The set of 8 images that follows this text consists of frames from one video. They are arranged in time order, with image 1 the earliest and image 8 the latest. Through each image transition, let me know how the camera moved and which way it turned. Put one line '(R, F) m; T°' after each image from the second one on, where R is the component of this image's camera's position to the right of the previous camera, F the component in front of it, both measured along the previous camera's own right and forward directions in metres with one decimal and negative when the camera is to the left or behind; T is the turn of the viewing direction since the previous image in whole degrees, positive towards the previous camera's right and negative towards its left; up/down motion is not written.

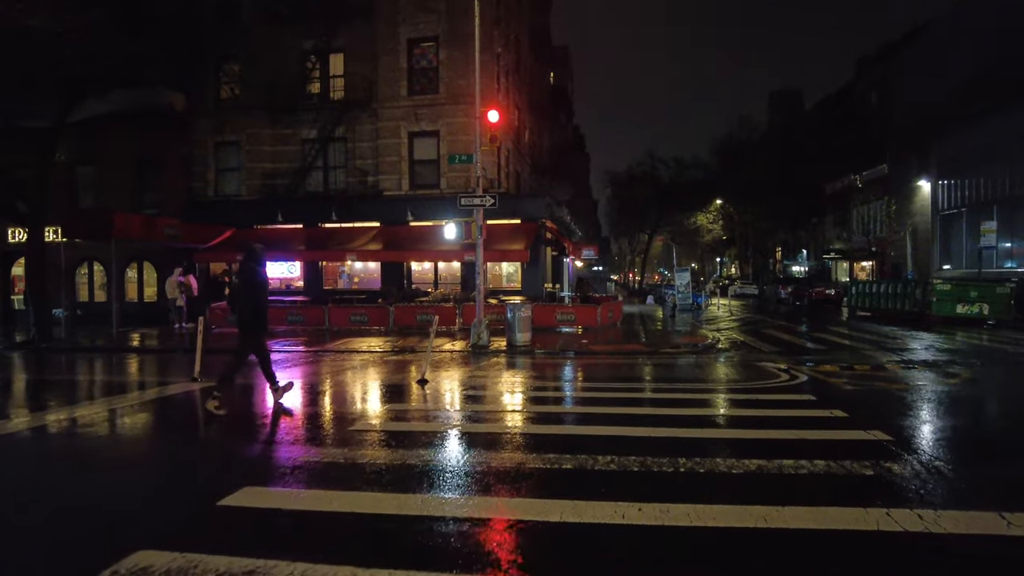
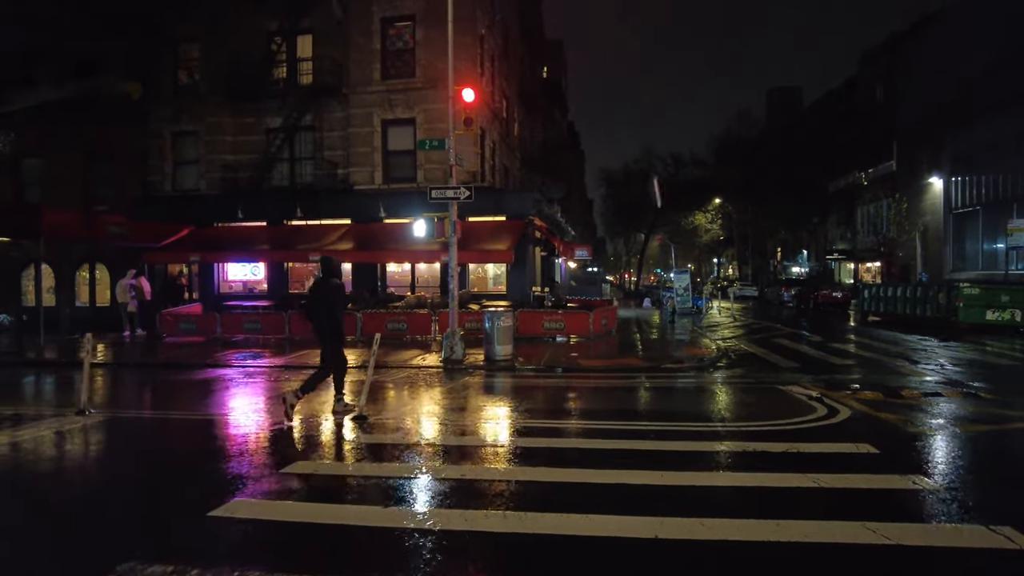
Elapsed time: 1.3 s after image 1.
(+0.4, +2.3) m; 0°
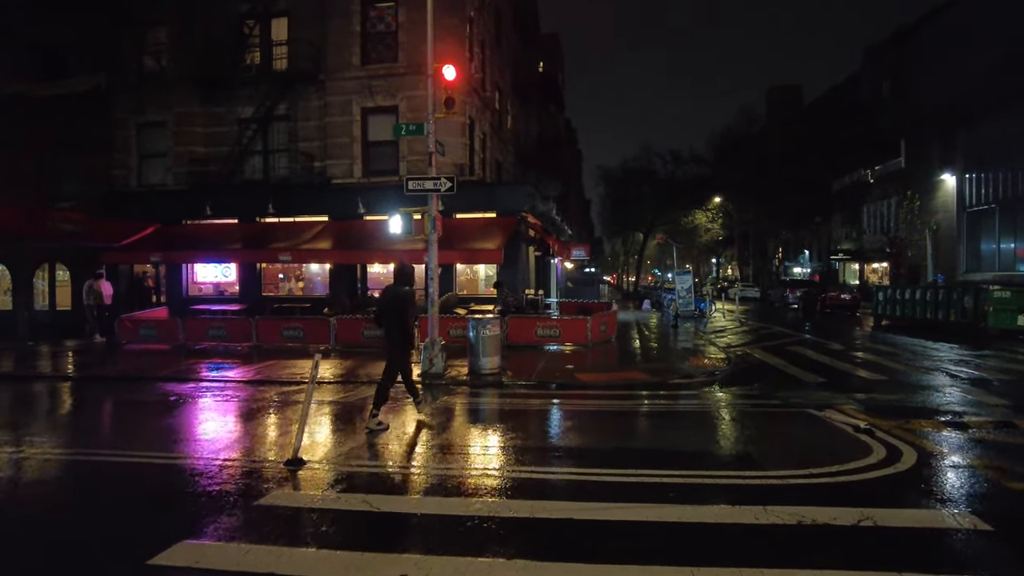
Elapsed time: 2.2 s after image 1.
(+0.2, +1.8) m; 0°
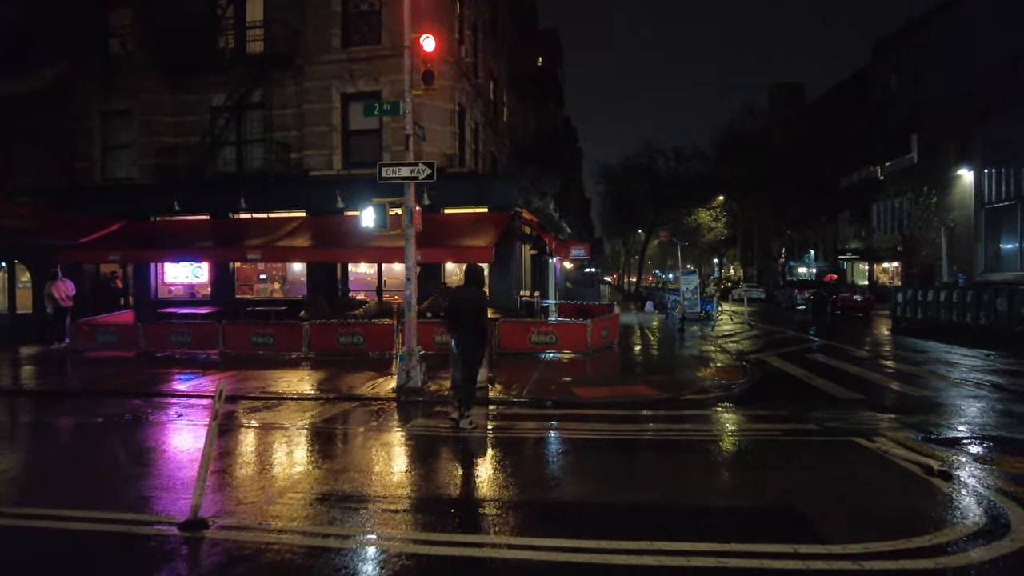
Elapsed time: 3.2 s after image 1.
(+0.2, +1.7) m; 0°
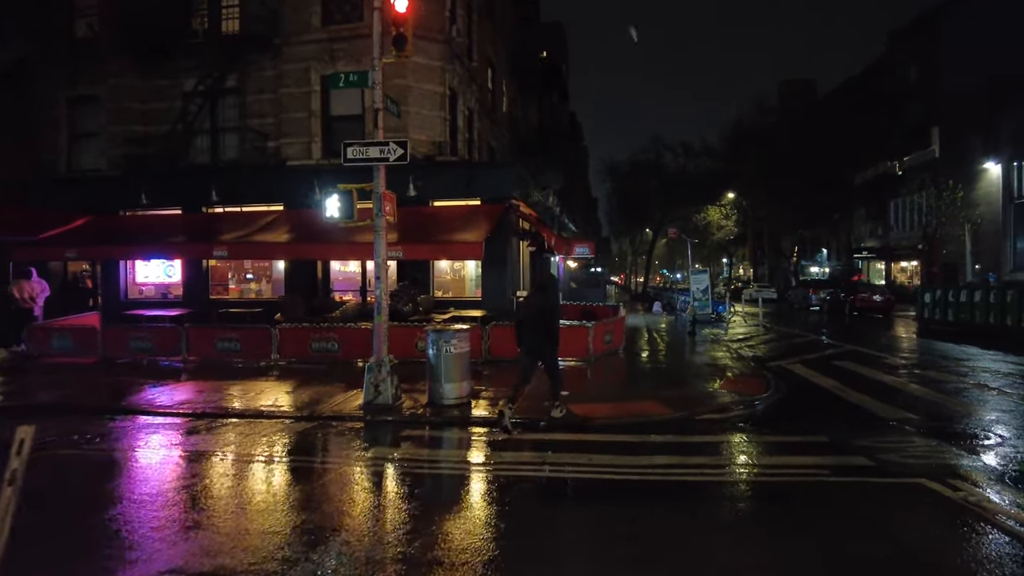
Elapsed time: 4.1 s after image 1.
(+0.3, +1.7) m; -1°
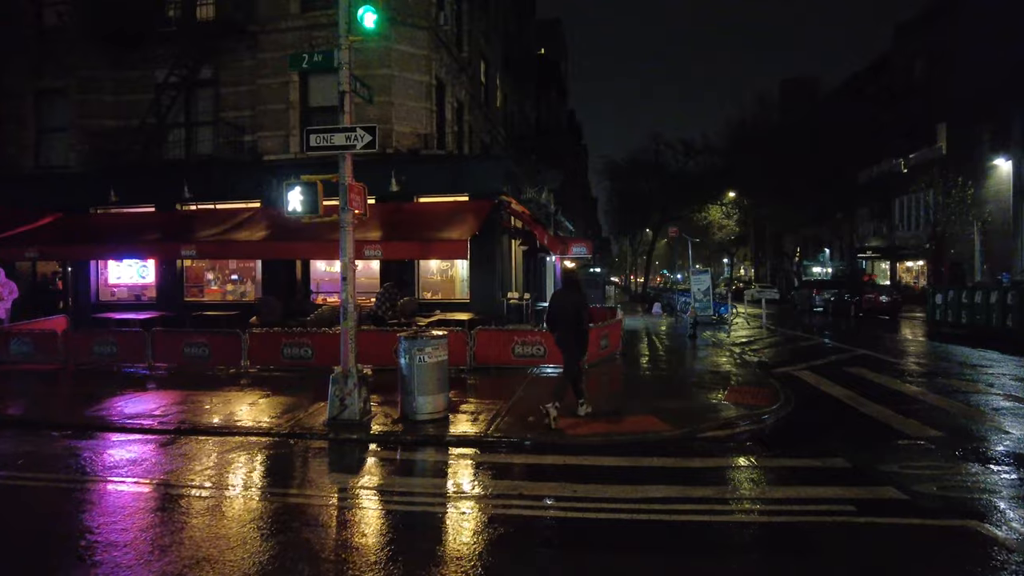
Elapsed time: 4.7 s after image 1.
(+0.3, +1.0) m; 0°
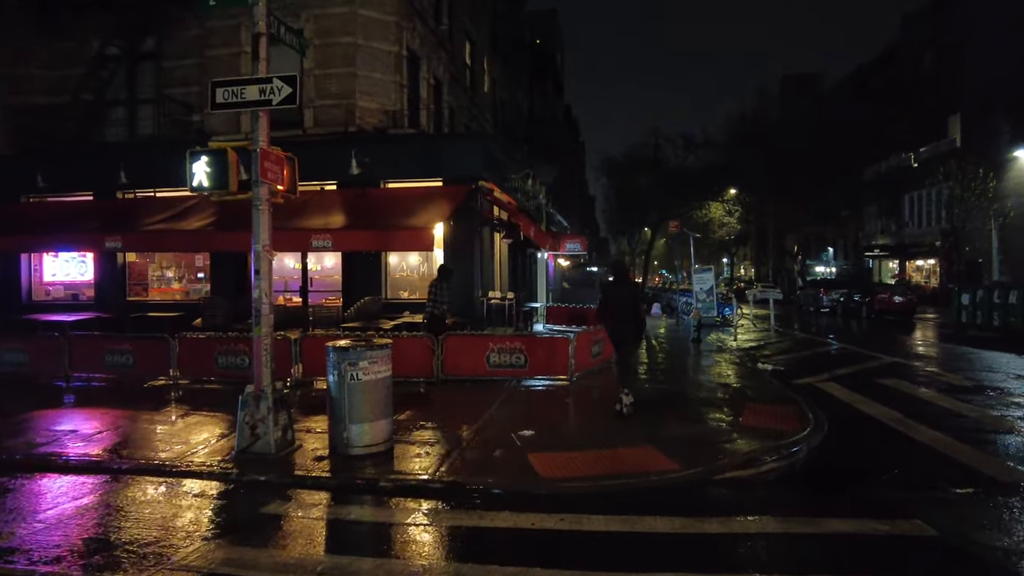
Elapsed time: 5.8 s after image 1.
(+0.4, +2.0) m; 0°
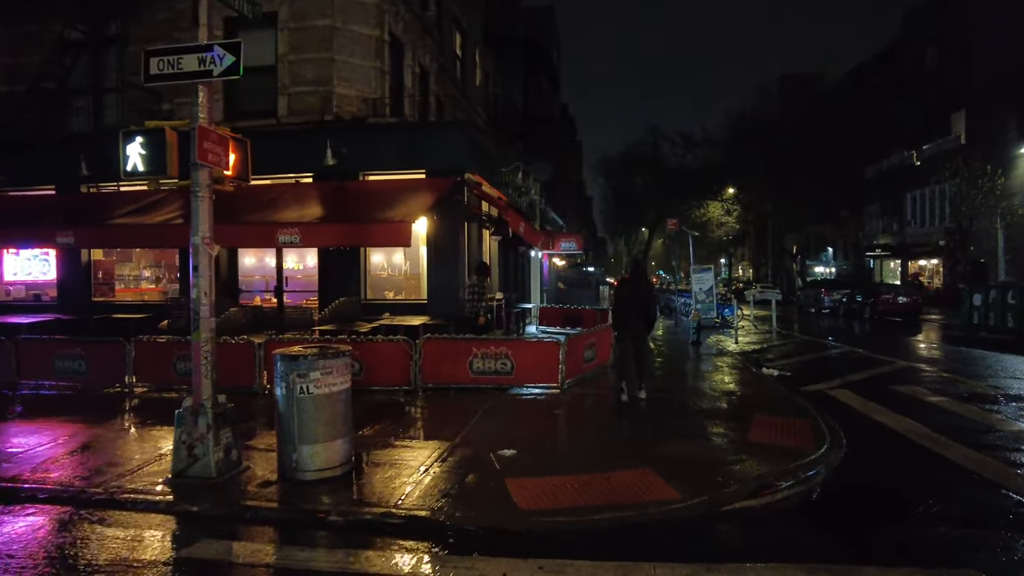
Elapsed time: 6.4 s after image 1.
(+0.2, +0.9) m; 0°
